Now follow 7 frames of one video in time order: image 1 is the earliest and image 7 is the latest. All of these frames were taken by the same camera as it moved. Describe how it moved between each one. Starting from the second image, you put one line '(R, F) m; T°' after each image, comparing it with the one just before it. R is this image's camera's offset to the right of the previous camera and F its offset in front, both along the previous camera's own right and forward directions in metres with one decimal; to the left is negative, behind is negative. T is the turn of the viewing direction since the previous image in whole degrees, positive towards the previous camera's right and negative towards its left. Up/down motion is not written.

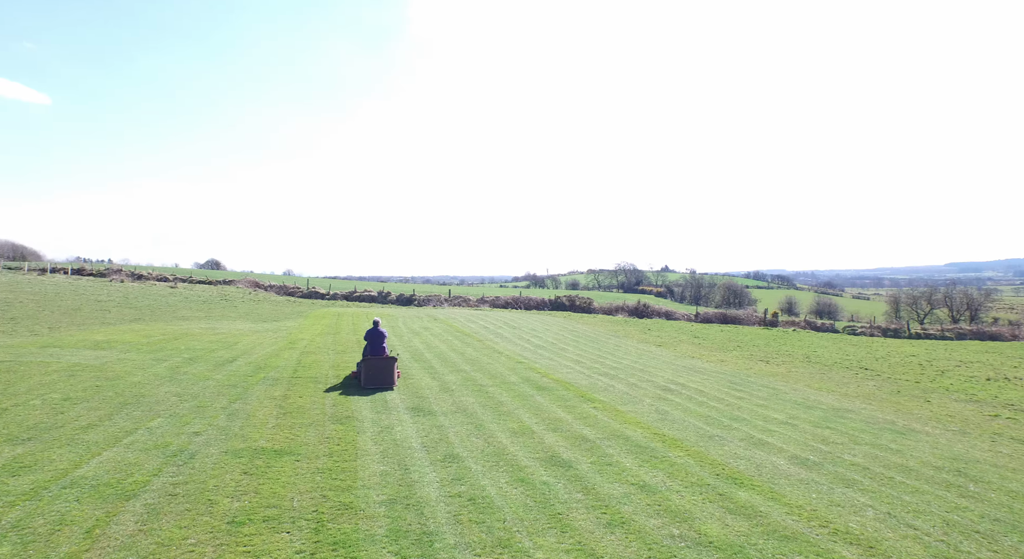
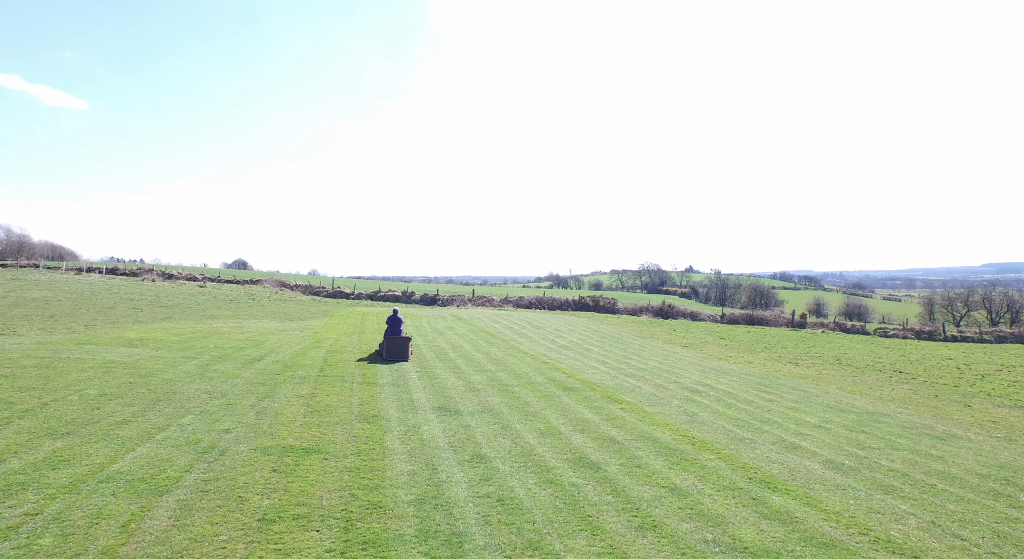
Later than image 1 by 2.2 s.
(-0.1, +0.1) m; -2°
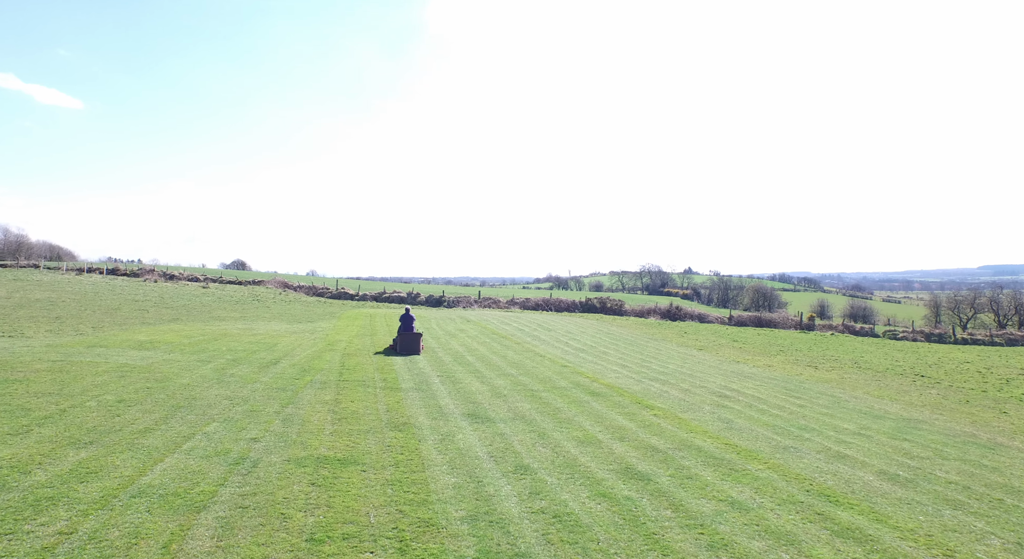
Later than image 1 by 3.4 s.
(-0.7, +0.5) m; 0°
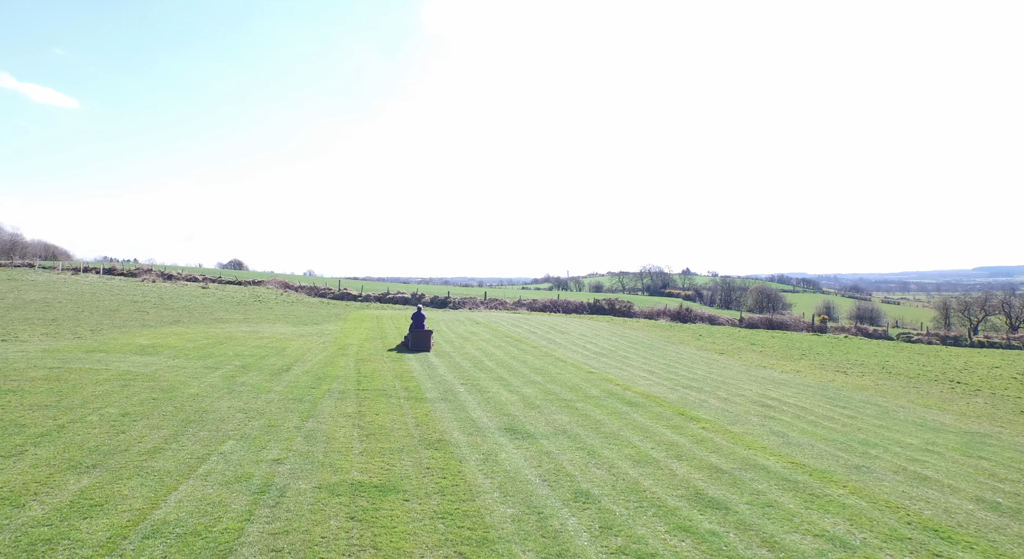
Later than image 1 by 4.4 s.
(-0.8, +1.2) m; 0°
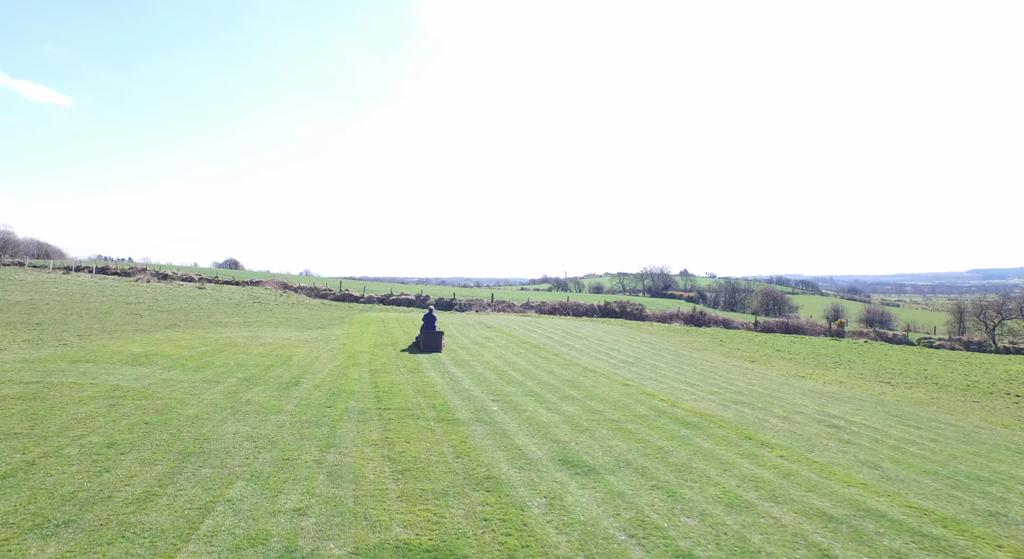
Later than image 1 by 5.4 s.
(-1.0, +1.9) m; 0°
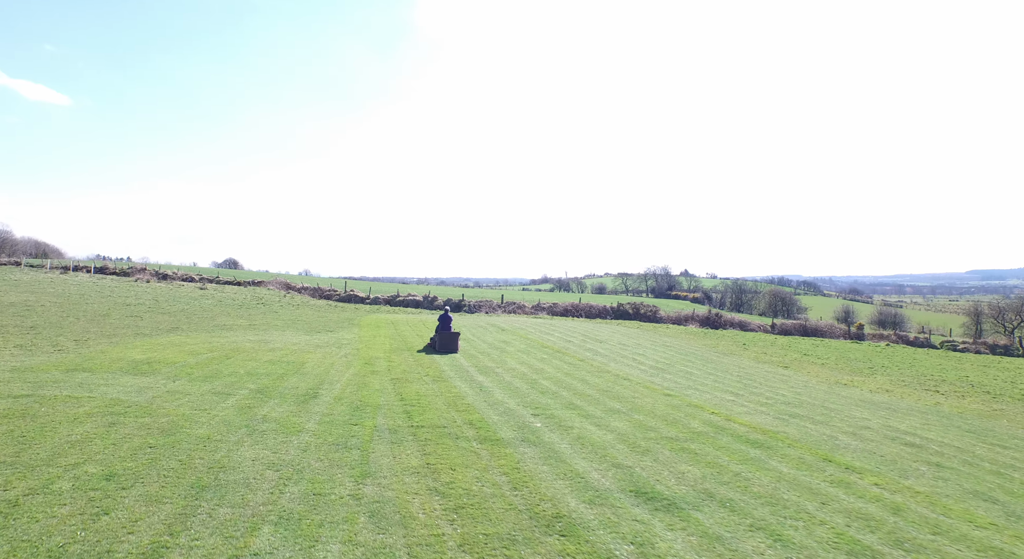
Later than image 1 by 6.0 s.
(-0.9, +1.5) m; 0°
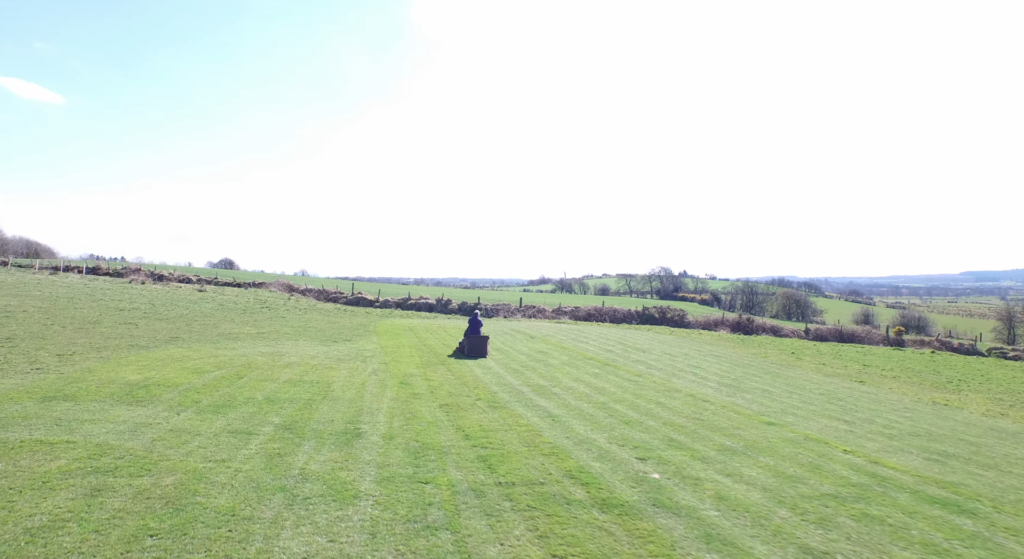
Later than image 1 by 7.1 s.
(-1.7, +3.1) m; 0°
